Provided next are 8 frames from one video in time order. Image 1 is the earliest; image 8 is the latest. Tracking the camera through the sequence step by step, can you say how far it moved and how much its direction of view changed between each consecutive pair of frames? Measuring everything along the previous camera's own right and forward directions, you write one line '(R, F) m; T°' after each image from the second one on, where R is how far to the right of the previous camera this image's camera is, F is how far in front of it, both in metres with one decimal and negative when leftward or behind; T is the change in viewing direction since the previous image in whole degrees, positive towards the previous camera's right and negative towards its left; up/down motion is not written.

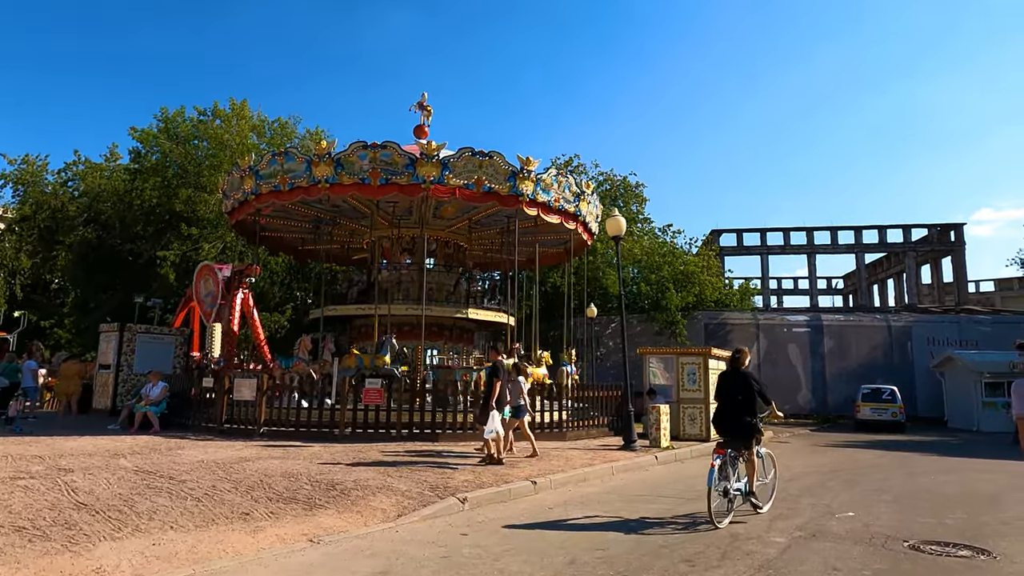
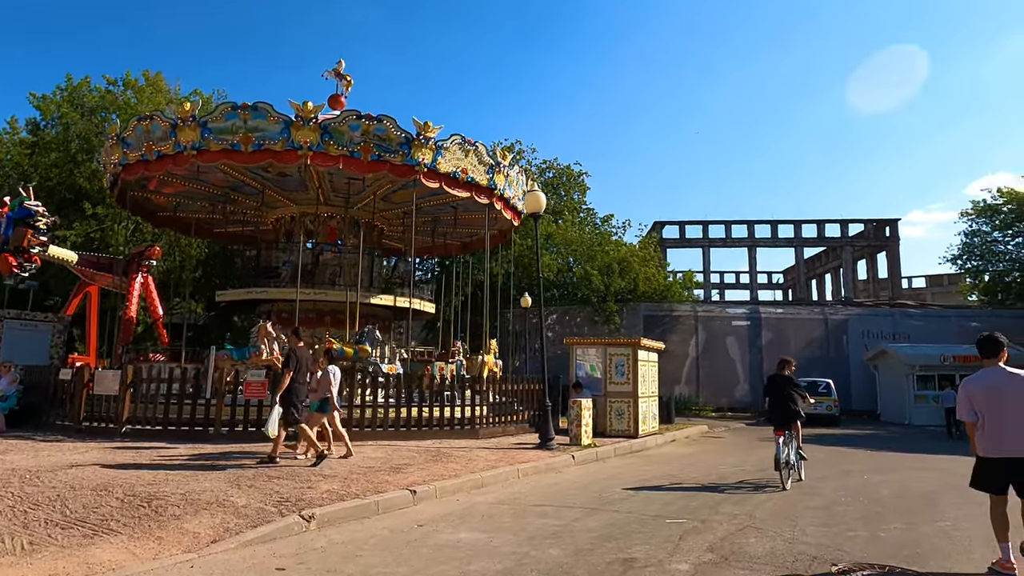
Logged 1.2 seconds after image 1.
(+0.9, +1.4) m; +4°
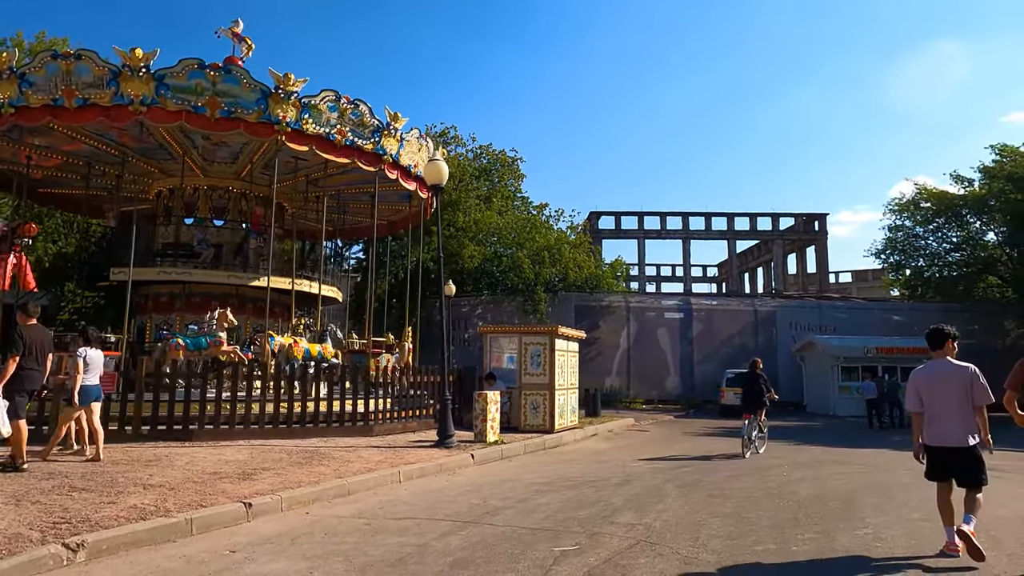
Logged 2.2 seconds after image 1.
(+0.8, +1.2) m; +5°
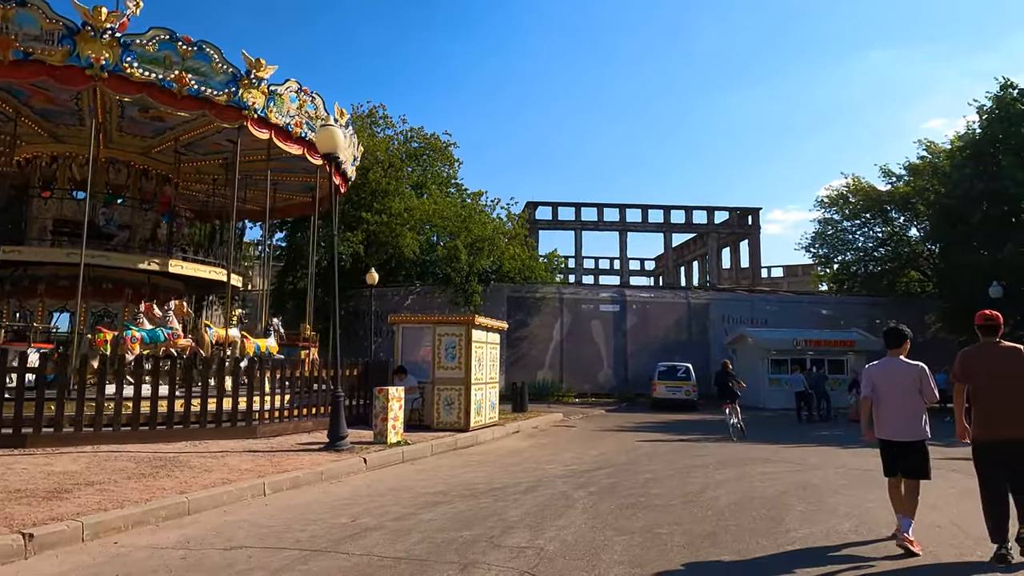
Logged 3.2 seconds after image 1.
(+0.6, +1.1) m; +5°
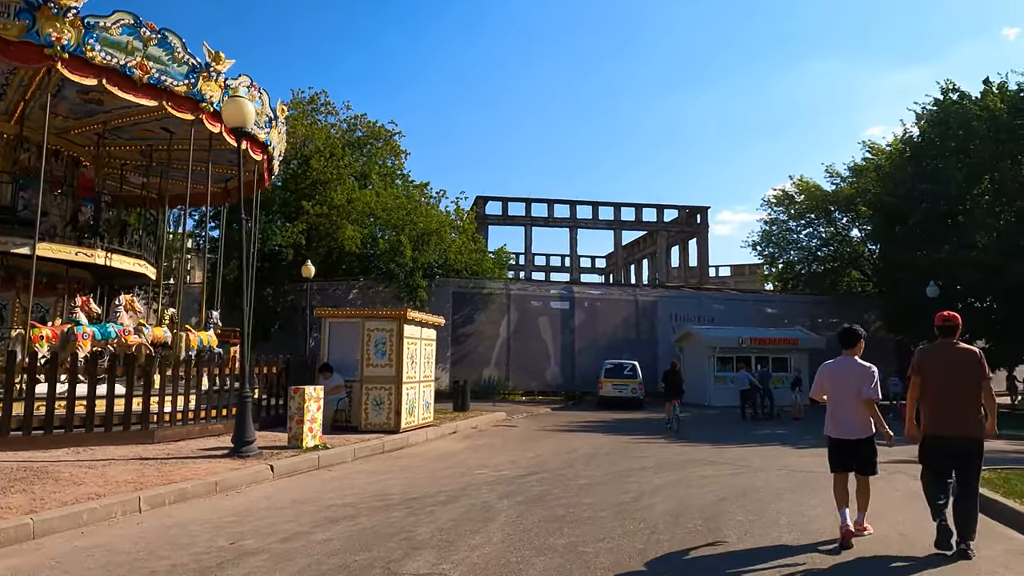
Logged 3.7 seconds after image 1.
(+0.4, +0.7) m; +4°
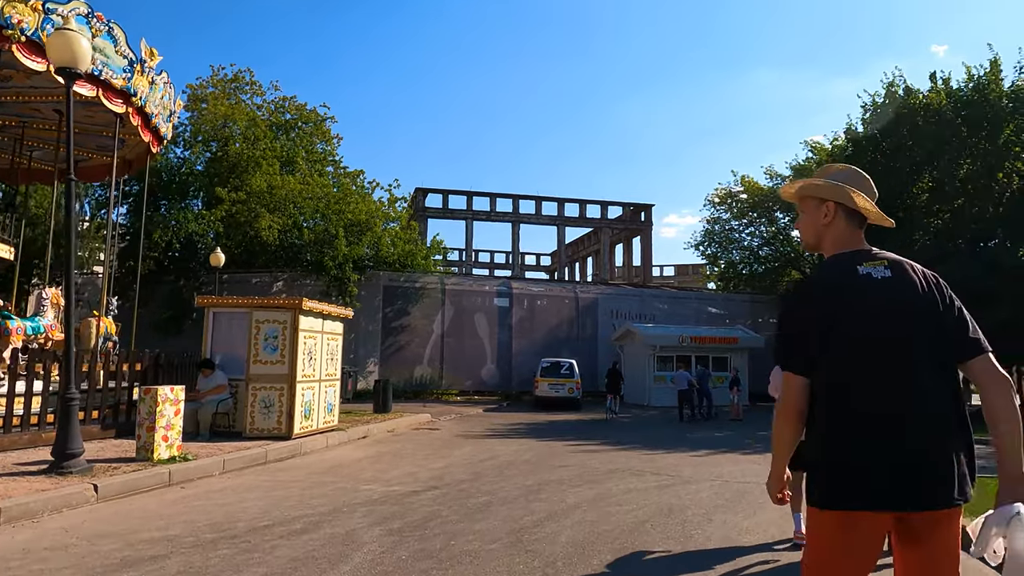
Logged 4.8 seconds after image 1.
(+0.7, +1.4) m; +4°
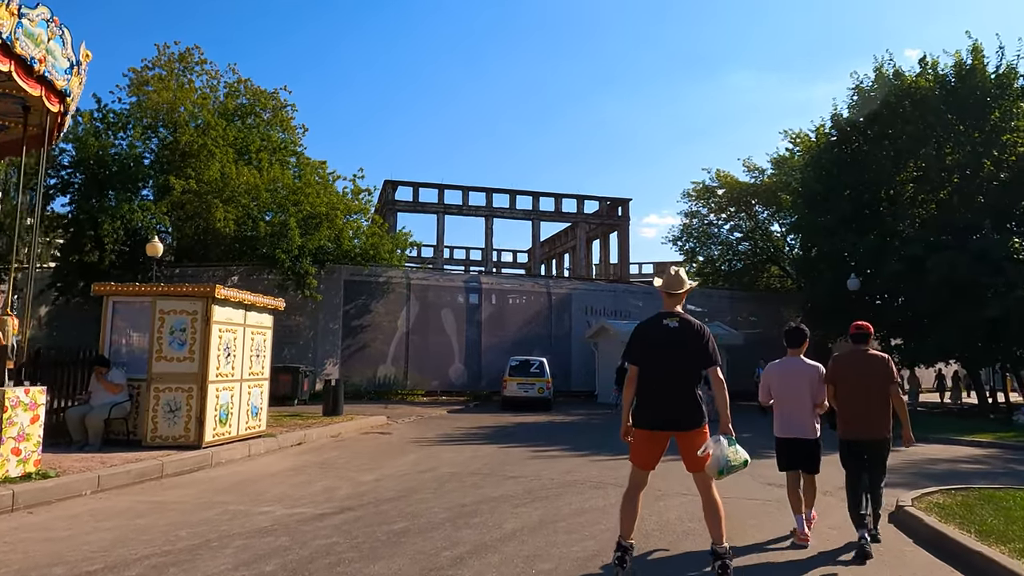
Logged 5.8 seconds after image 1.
(+0.5, +1.4) m; +2°
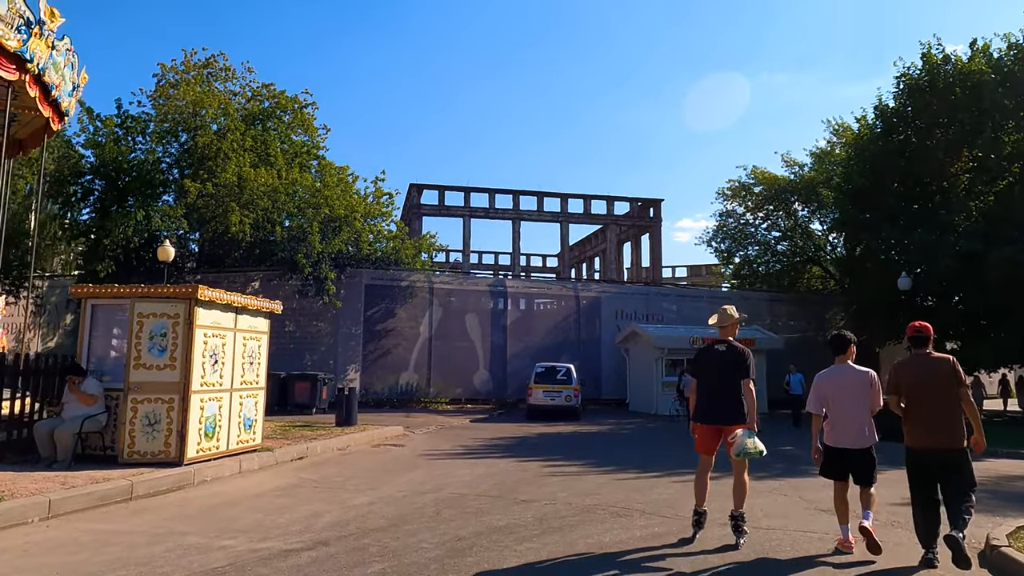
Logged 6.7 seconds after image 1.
(+0.3, +1.1) m; -3°
